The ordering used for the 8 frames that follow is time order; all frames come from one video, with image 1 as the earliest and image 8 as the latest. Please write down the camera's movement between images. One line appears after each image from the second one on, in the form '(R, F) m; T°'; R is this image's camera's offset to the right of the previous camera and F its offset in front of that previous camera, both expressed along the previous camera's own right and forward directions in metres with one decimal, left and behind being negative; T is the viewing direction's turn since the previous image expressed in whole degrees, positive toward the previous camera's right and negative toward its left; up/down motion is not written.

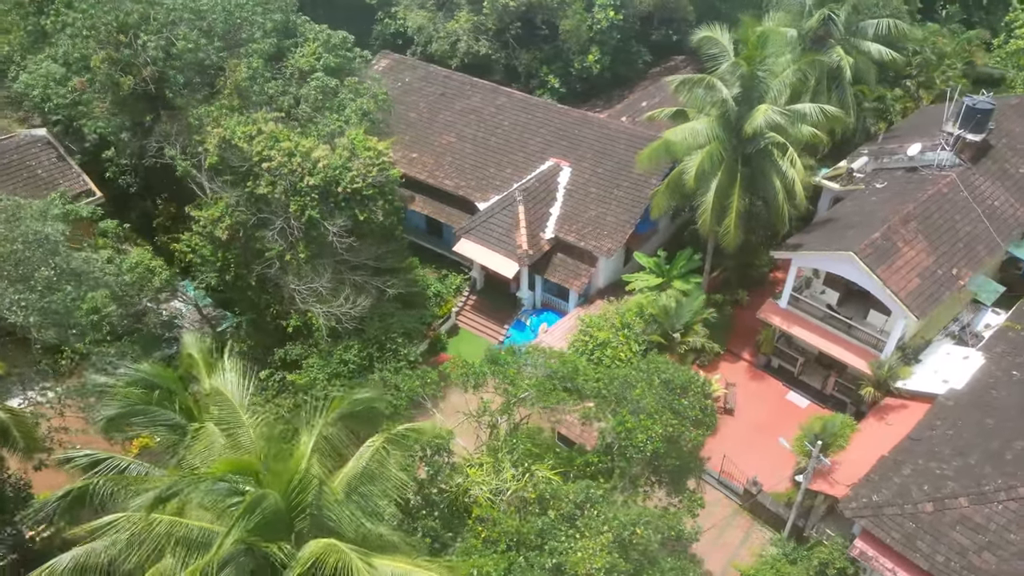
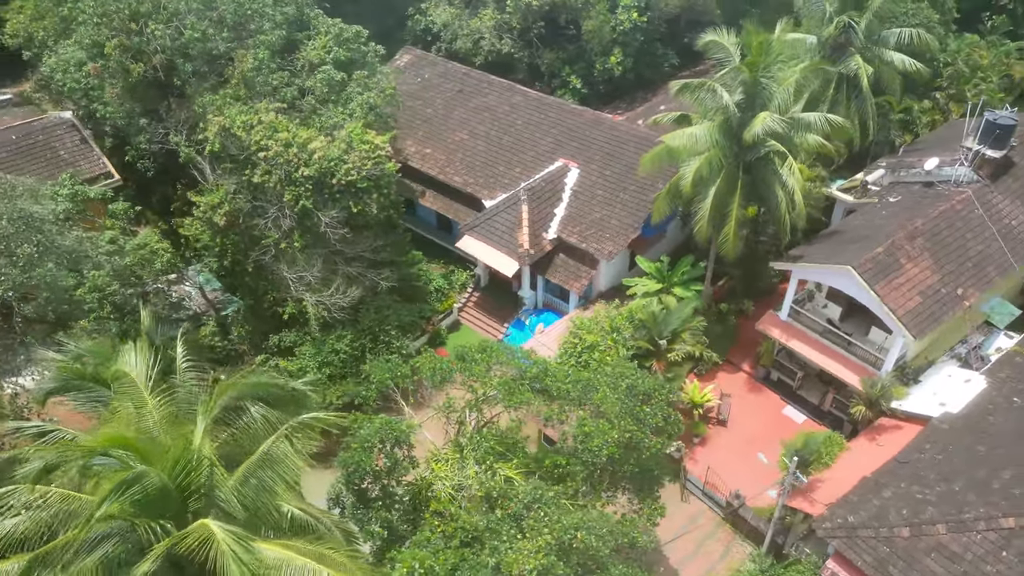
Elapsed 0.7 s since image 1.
(+1.4, 0.0) m; -3°
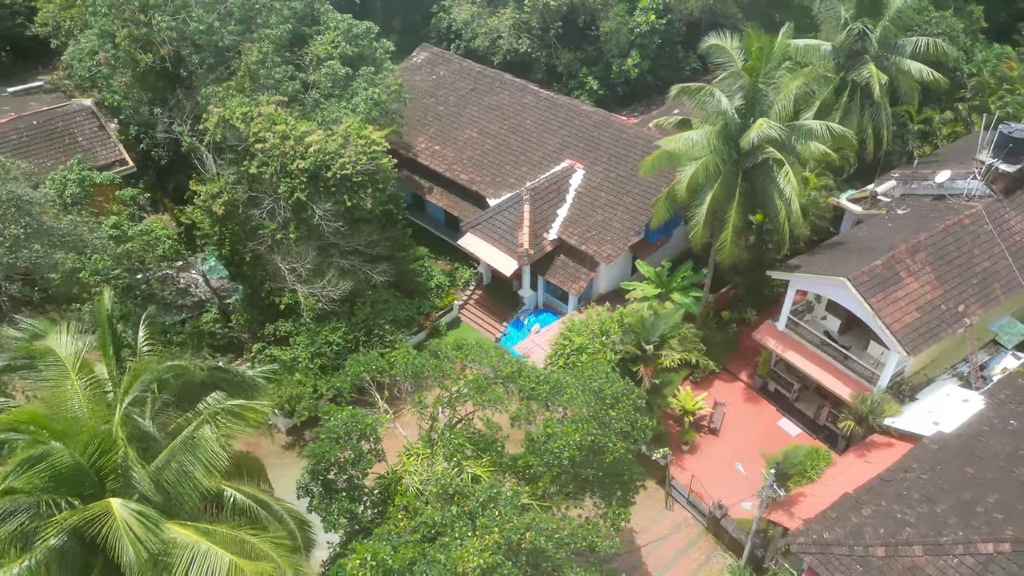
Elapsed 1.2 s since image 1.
(+1.2, 0.0) m; -3°
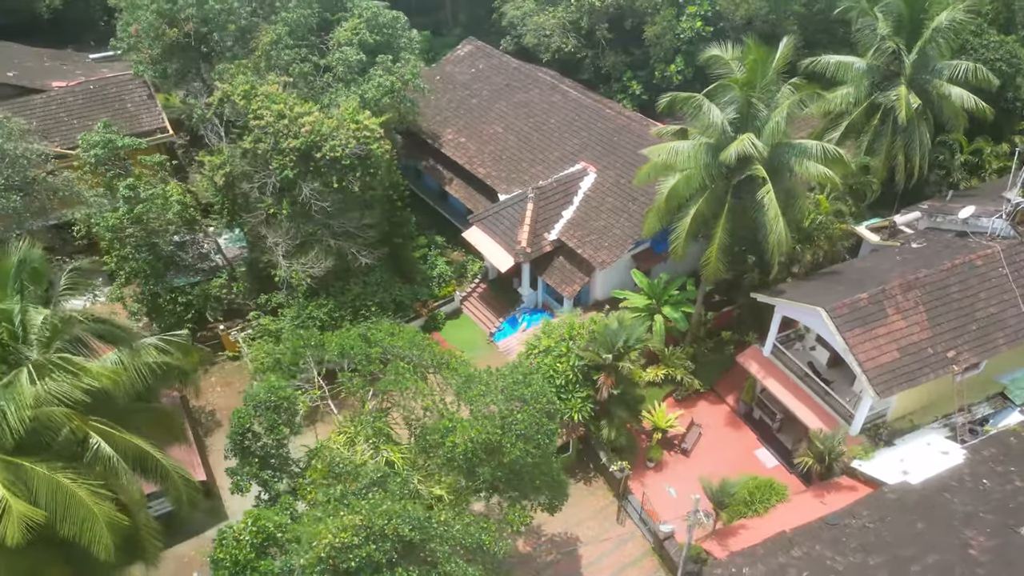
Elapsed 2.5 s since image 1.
(+3.2, +0.2) m; -7°
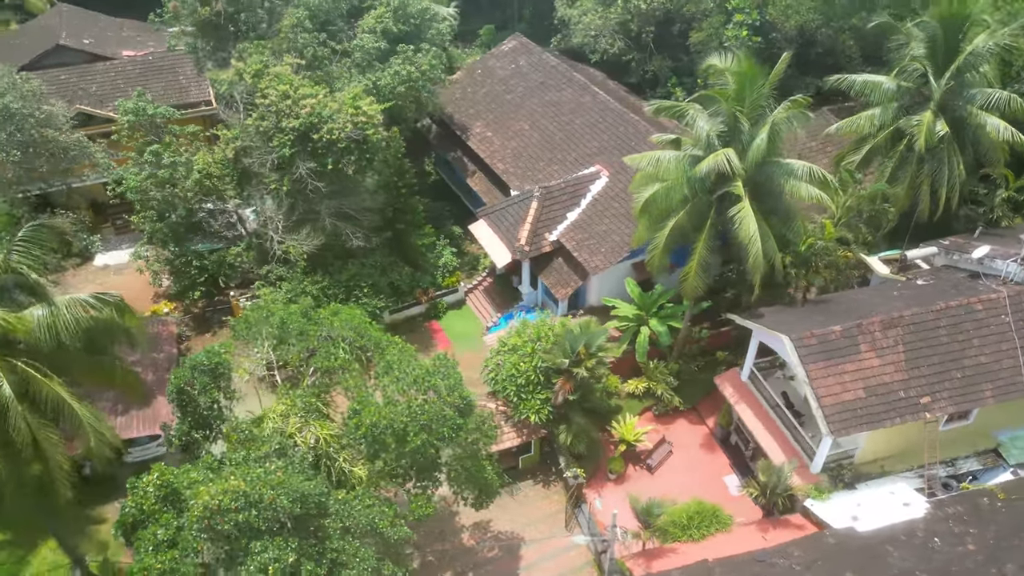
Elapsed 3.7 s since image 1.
(+3.1, +0.1) m; -7°
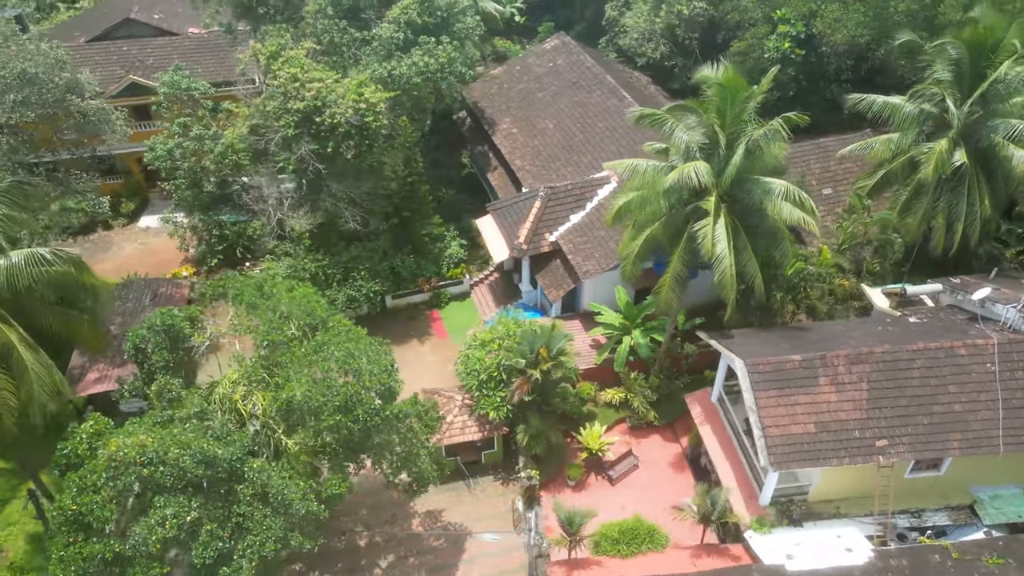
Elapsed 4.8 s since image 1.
(+3.0, +0.1) m; -7°
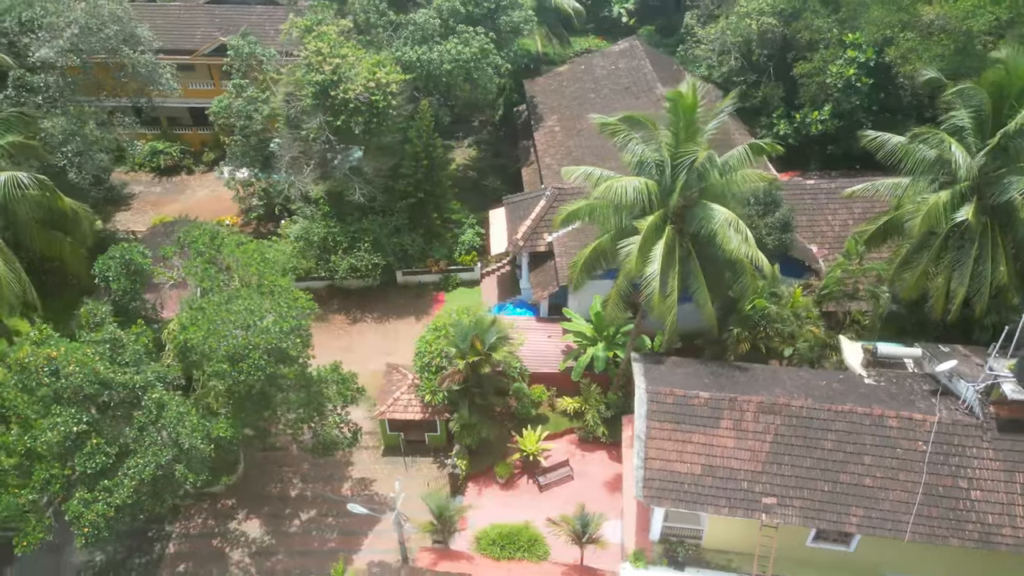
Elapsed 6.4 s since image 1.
(+4.9, +0.3) m; -11°
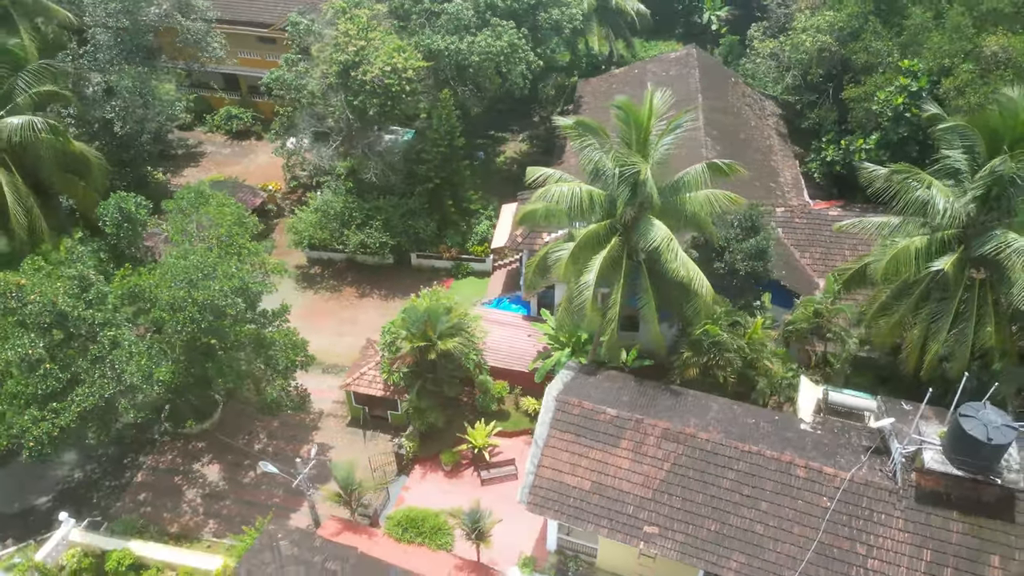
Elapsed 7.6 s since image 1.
(+4.0, +0.2) m; -9°
